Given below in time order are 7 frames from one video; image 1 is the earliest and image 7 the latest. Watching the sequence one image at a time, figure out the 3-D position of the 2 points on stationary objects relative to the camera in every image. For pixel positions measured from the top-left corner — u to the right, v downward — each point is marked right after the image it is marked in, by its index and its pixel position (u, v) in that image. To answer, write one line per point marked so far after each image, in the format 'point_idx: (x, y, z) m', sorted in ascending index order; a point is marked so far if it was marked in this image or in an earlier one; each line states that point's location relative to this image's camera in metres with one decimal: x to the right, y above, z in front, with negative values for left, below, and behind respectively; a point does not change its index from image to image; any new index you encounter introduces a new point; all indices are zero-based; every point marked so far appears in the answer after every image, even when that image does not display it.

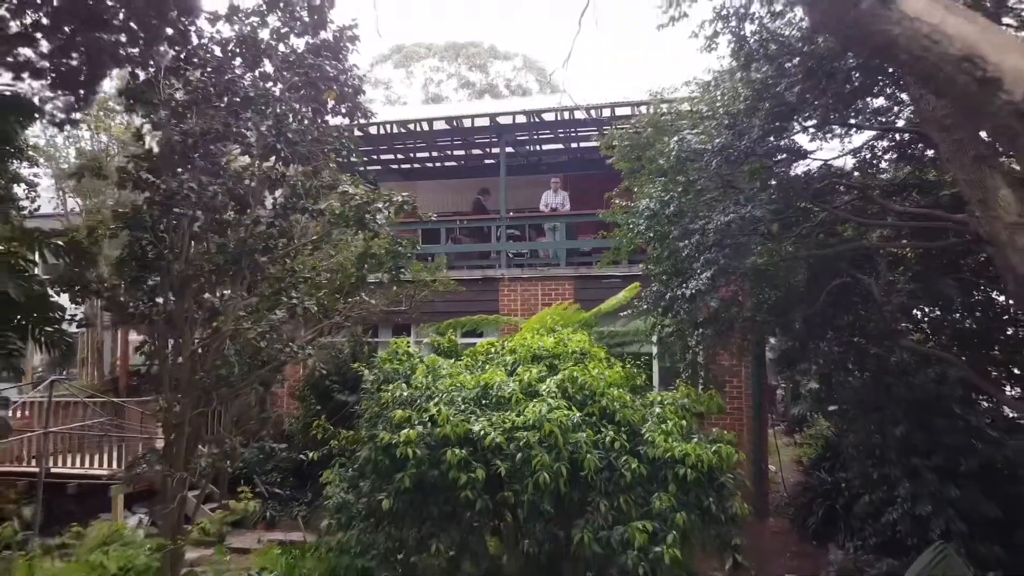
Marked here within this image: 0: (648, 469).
0: (+0.6, -0.8, +3.8) m
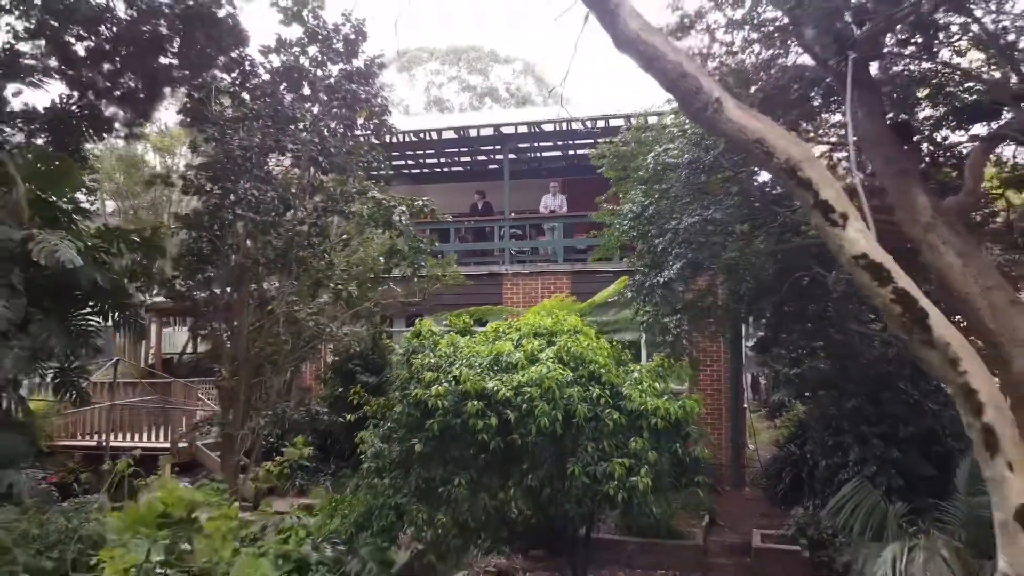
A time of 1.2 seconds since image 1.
0: (+0.6, -0.7, +4.6) m
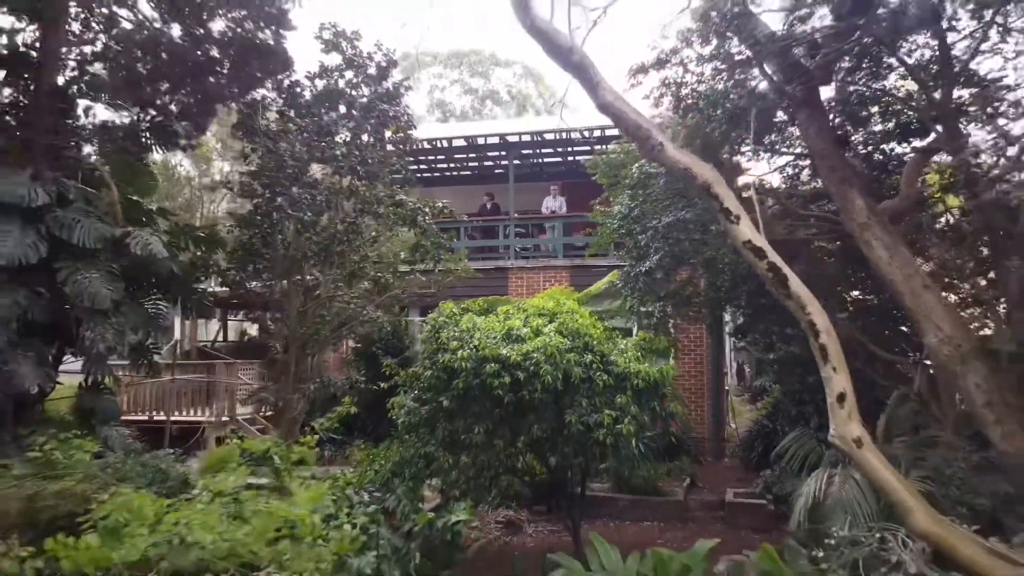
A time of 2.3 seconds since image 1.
0: (+0.7, -0.6, +5.6) m
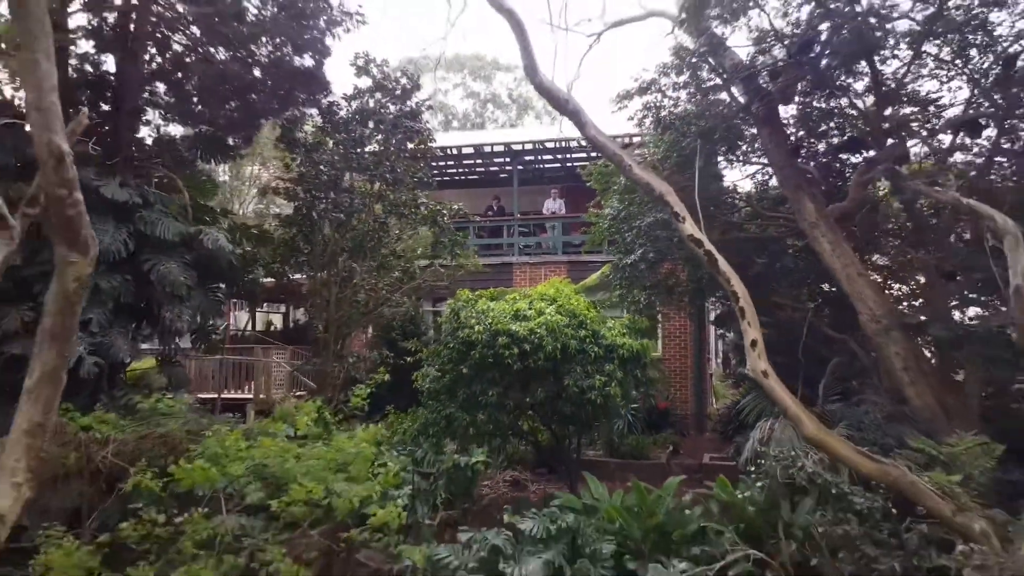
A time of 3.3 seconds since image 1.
0: (+0.8, -0.5, +6.8) m
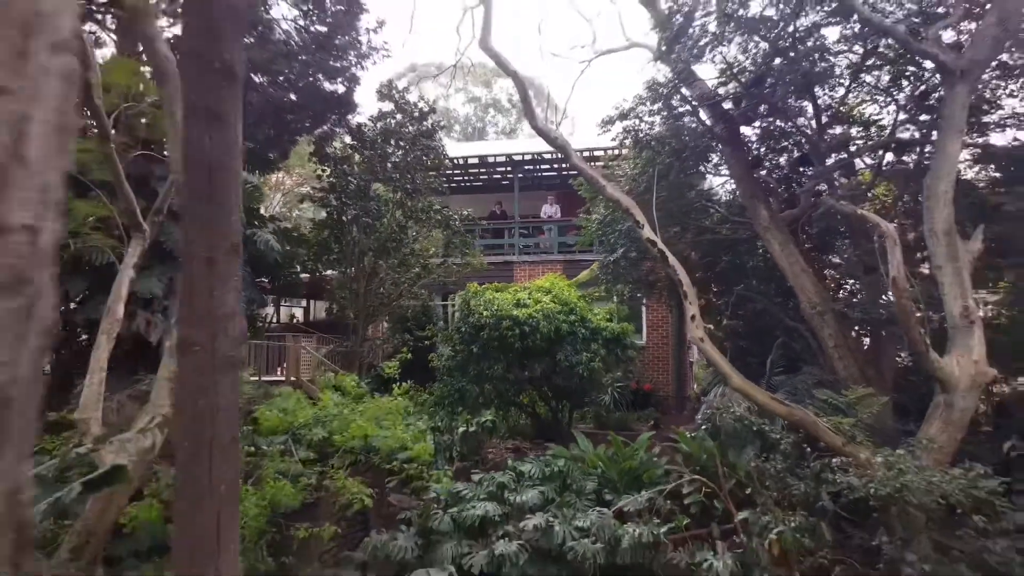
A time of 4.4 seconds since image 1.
0: (+0.8, -0.5, +8.1) m
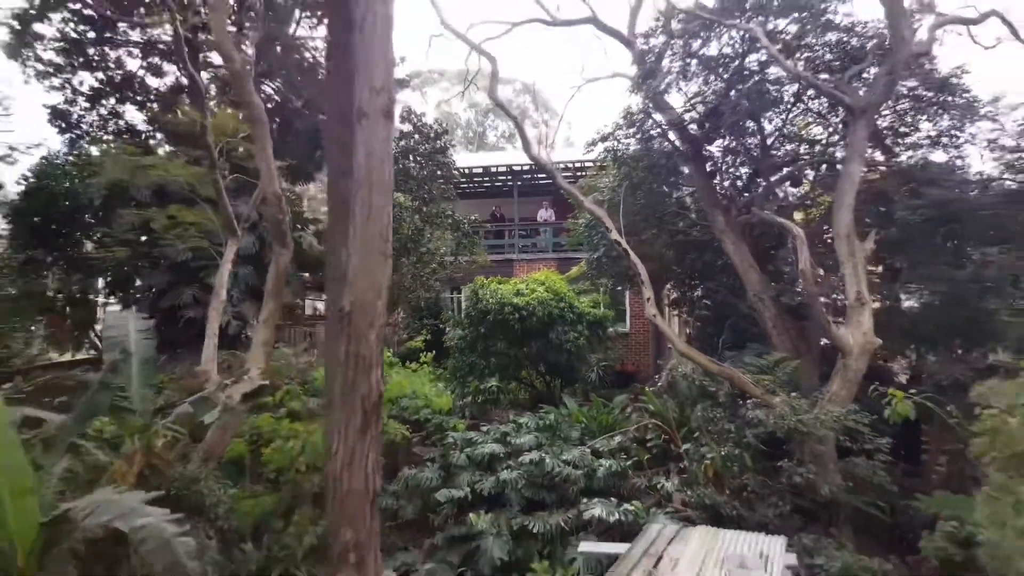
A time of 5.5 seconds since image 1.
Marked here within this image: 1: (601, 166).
0: (+0.8, -0.4, +9.8) m
1: (+1.3, +1.8, +11.6) m
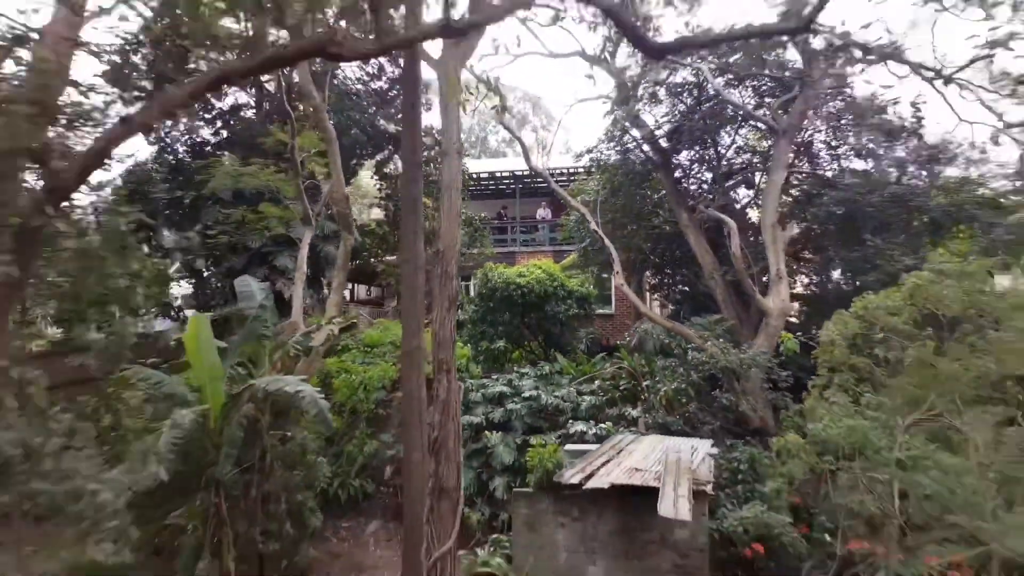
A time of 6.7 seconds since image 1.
0: (+0.8, -0.1, +12.2) m
1: (+1.3, +2.0, +14.0) m
